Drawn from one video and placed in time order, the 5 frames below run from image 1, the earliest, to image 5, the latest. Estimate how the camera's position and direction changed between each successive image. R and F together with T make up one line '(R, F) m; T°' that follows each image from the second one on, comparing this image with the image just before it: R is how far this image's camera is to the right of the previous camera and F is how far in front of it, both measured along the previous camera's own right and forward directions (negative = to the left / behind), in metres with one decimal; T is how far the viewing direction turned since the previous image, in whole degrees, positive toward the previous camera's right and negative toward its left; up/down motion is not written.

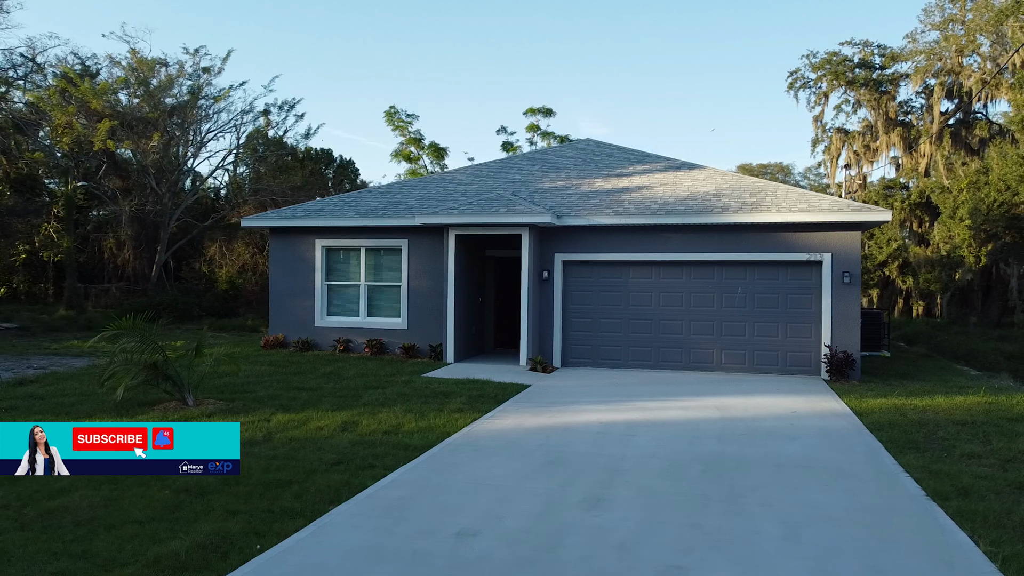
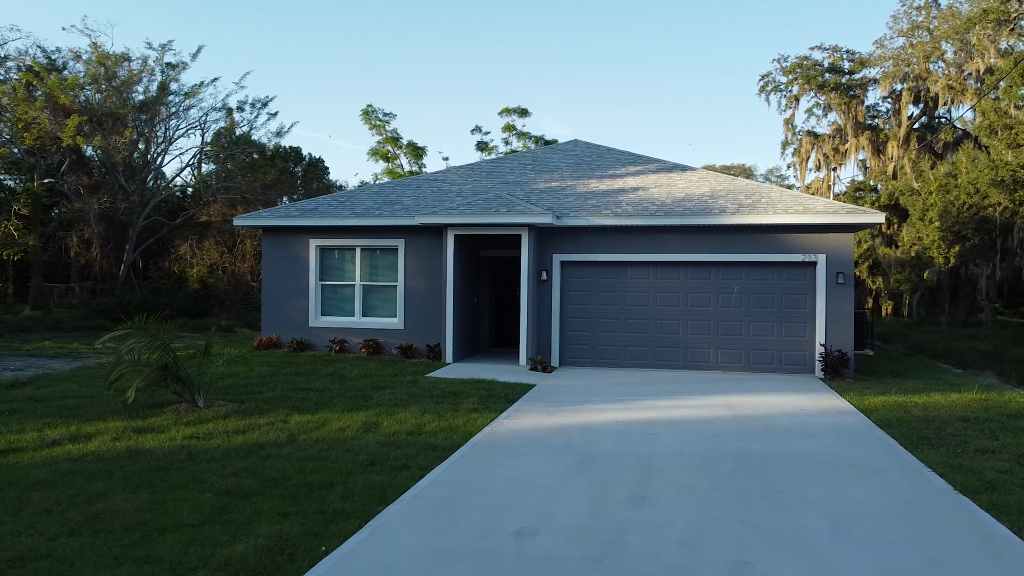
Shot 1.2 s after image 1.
(-0.6, 0.0) m; +3°
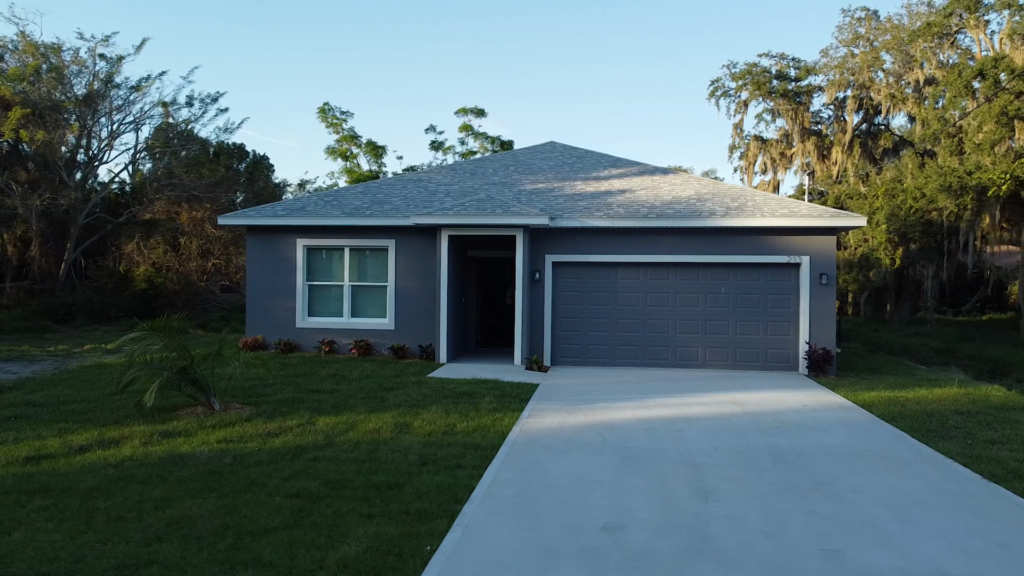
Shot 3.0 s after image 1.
(-1.0, -0.1) m; +5°
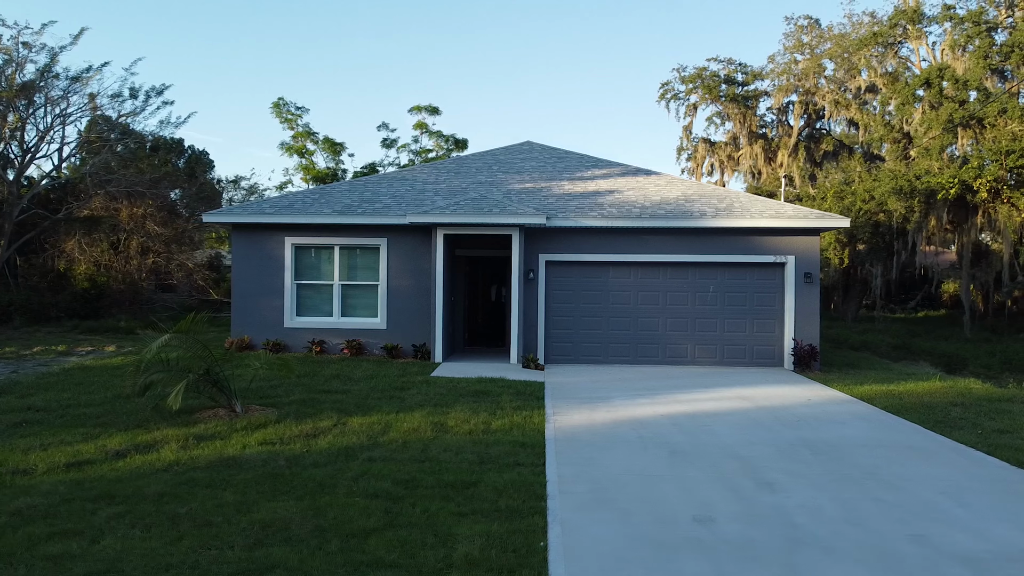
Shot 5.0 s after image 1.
(-1.0, 0.0) m; +5°
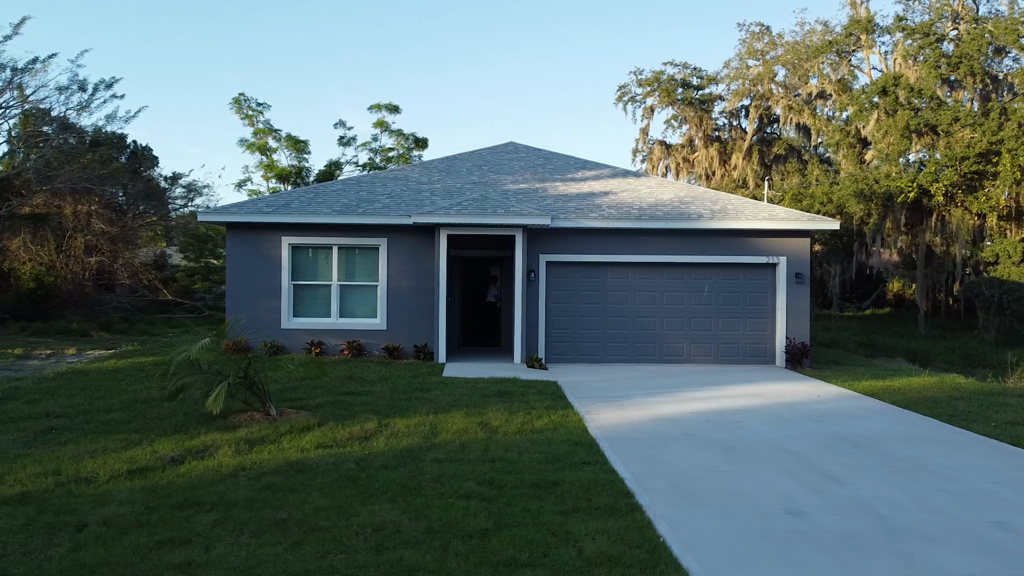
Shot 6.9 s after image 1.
(-1.1, 0.0) m; +4°
